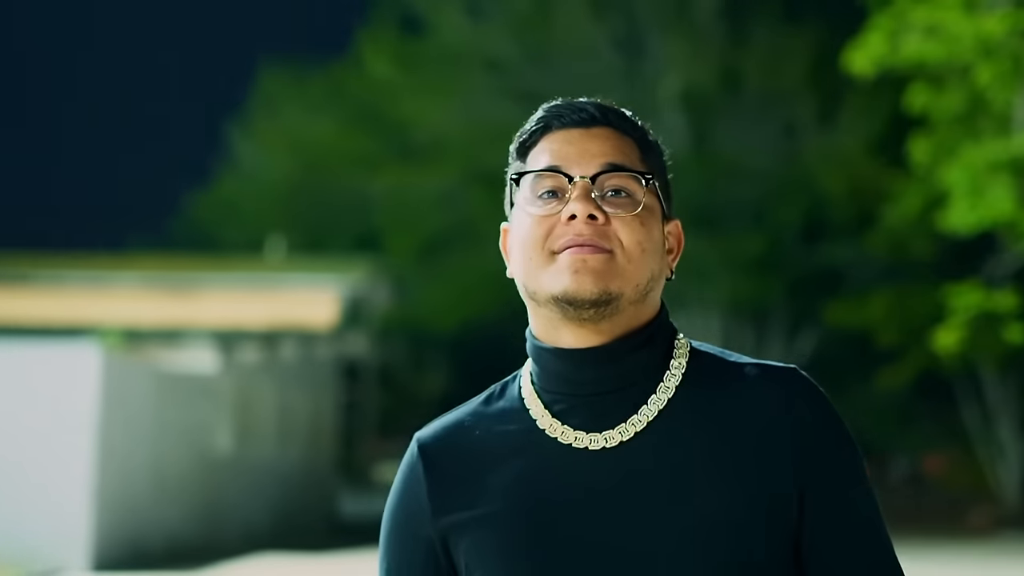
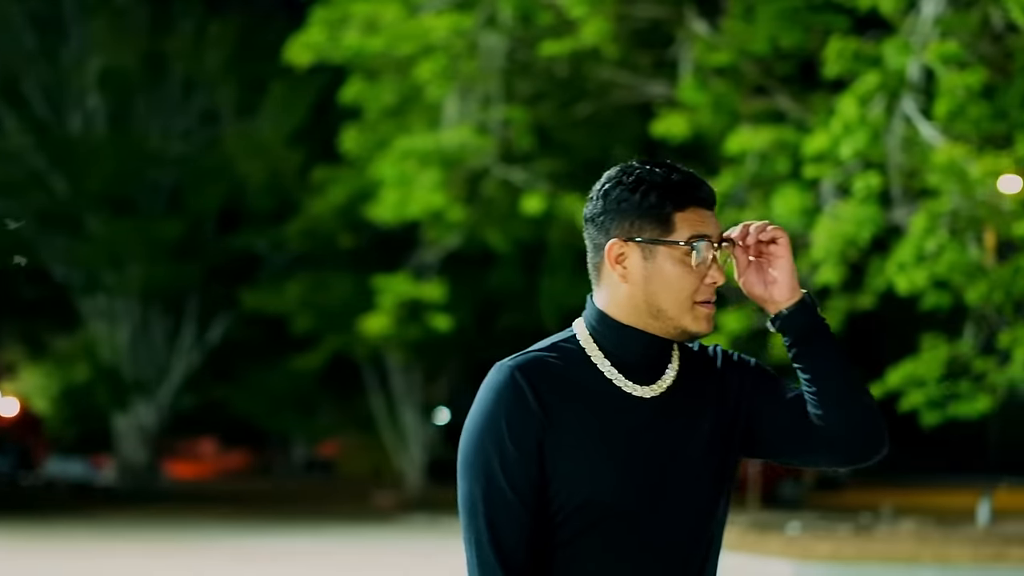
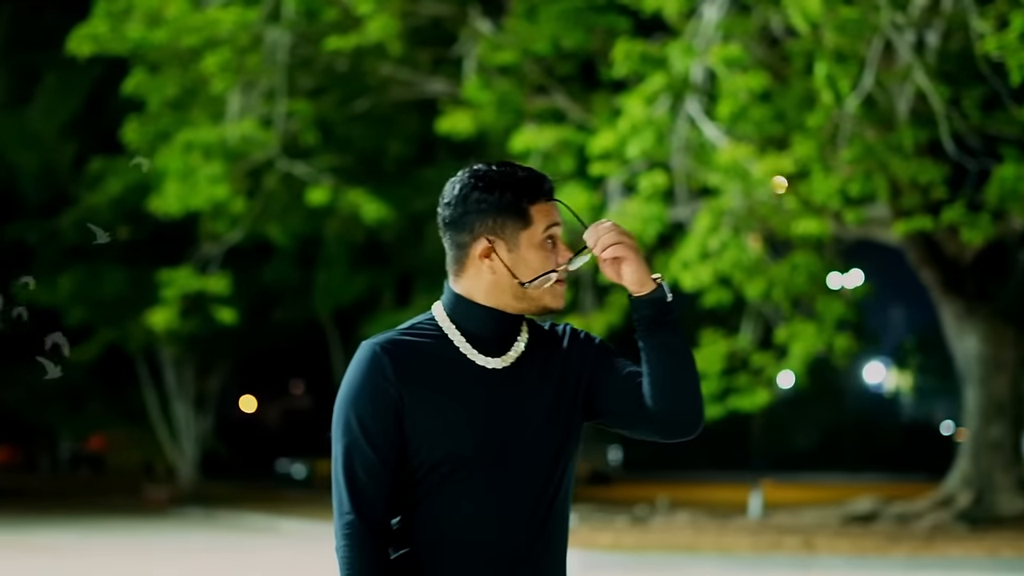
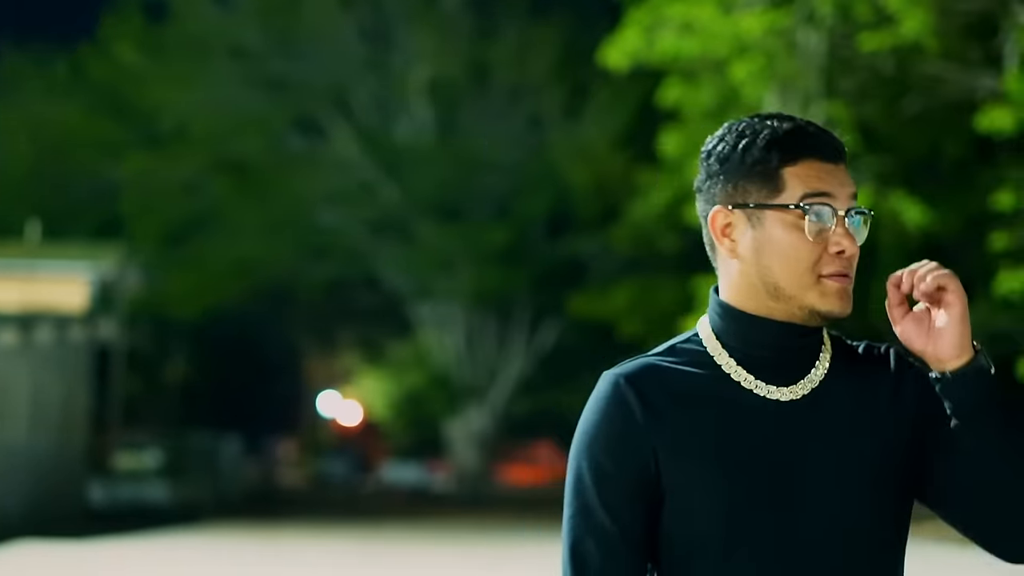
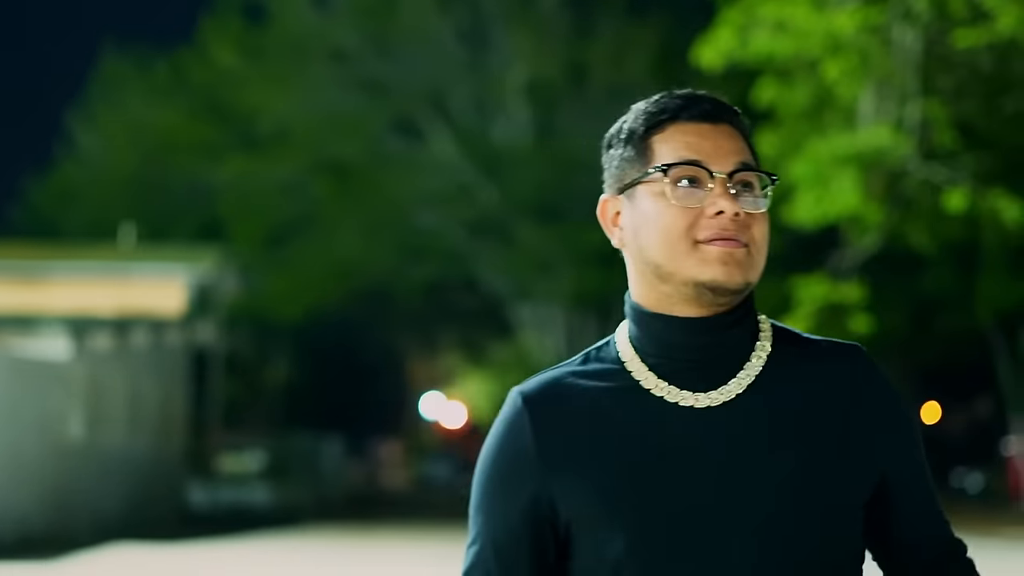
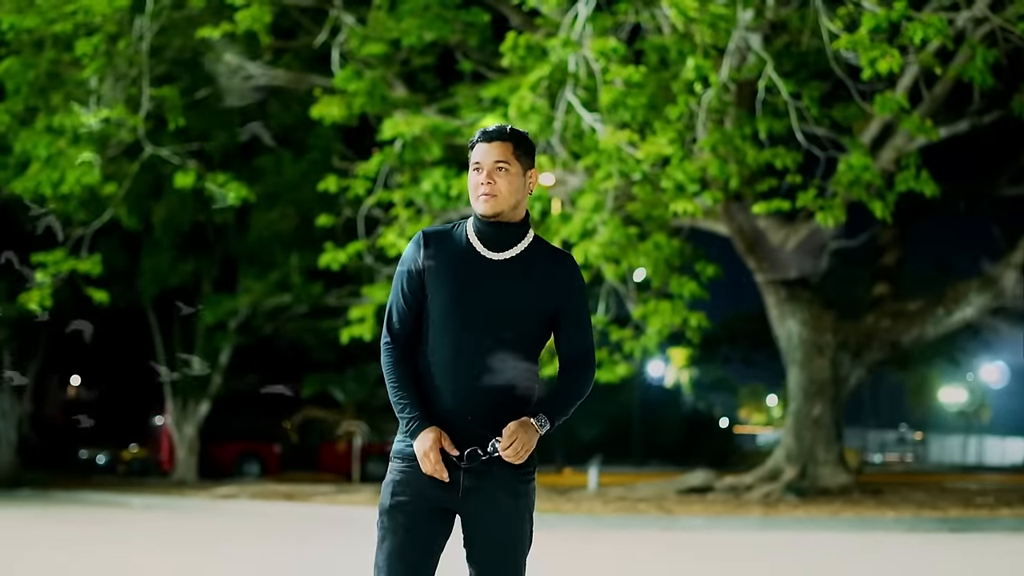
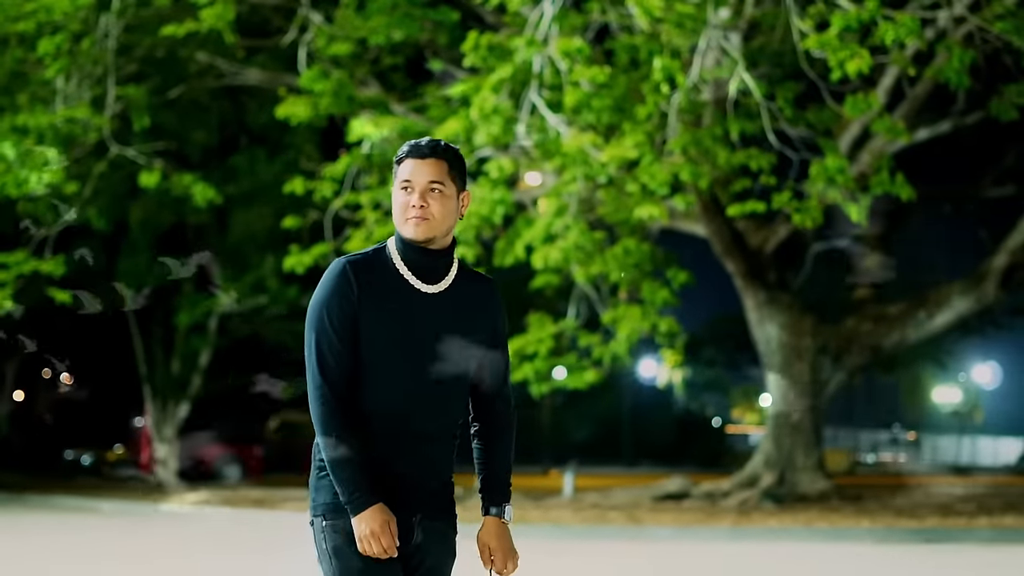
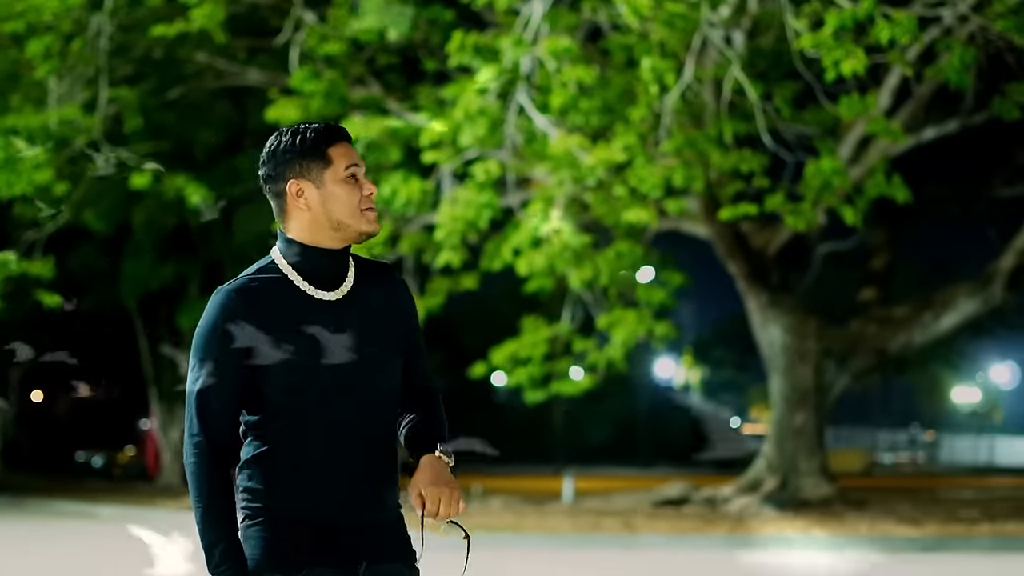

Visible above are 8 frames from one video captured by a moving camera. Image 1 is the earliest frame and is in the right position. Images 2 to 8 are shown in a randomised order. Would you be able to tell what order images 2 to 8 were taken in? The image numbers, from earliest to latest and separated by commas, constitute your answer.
5, 4, 2, 3, 8, 7, 6
